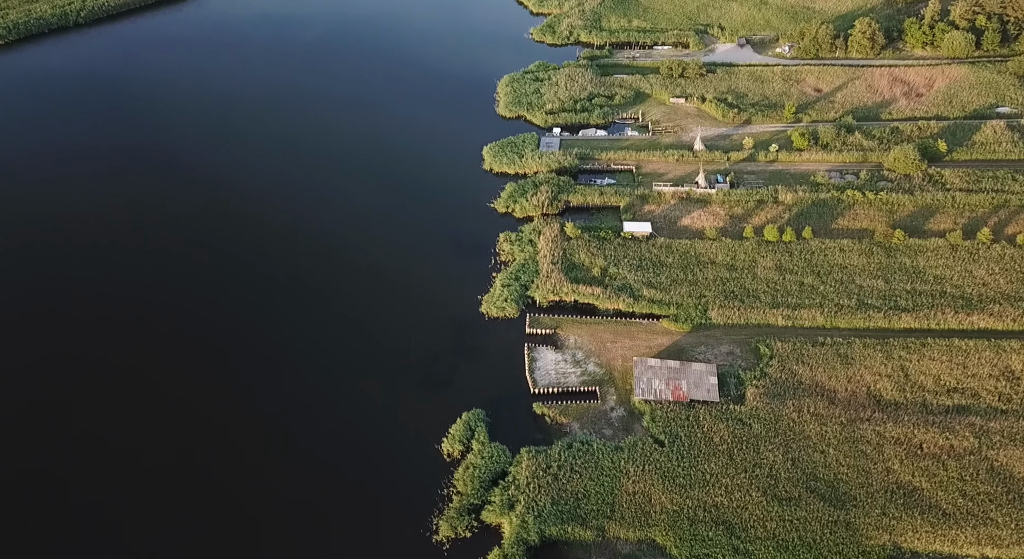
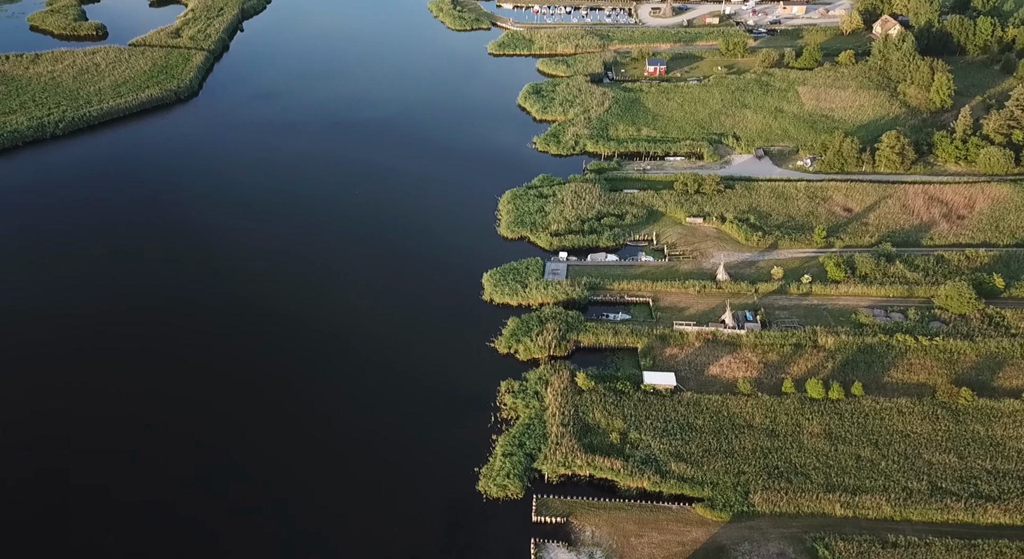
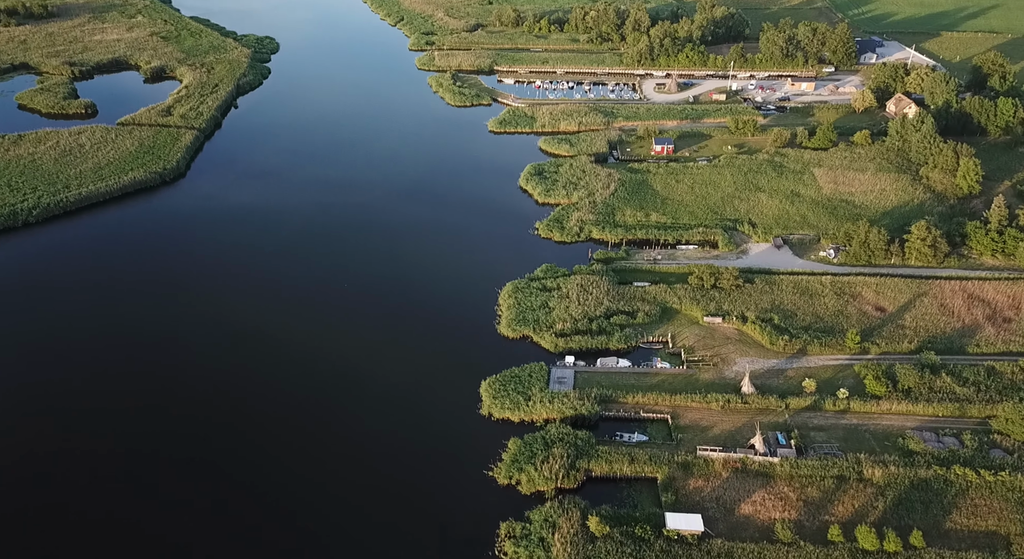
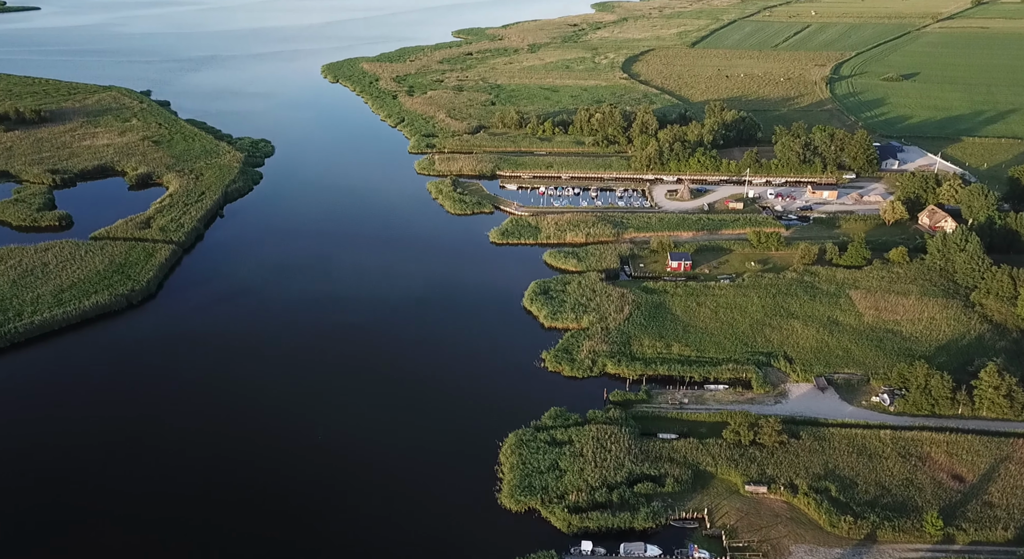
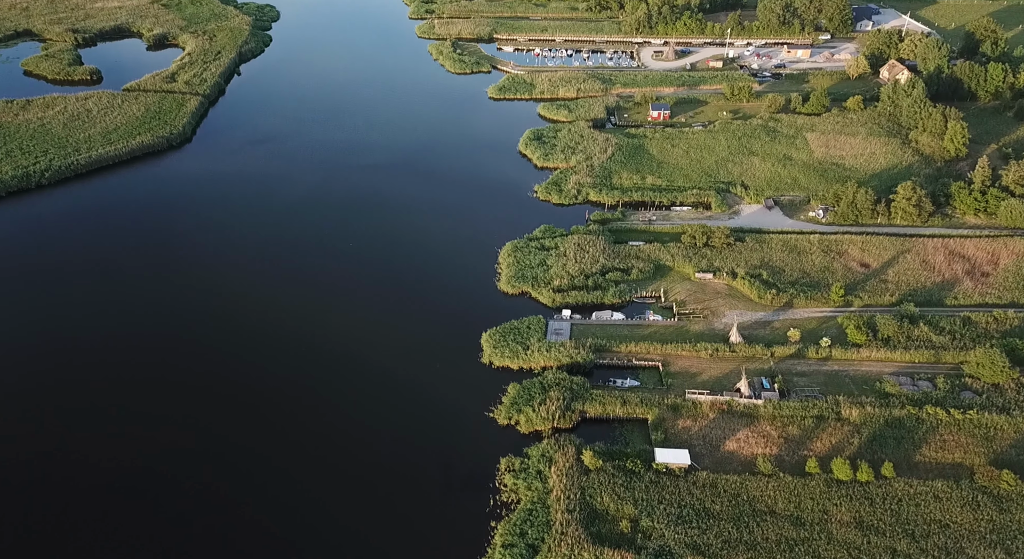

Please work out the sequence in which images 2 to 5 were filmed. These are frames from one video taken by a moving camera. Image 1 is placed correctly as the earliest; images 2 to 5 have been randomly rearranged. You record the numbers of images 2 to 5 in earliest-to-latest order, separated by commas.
2, 5, 3, 4
